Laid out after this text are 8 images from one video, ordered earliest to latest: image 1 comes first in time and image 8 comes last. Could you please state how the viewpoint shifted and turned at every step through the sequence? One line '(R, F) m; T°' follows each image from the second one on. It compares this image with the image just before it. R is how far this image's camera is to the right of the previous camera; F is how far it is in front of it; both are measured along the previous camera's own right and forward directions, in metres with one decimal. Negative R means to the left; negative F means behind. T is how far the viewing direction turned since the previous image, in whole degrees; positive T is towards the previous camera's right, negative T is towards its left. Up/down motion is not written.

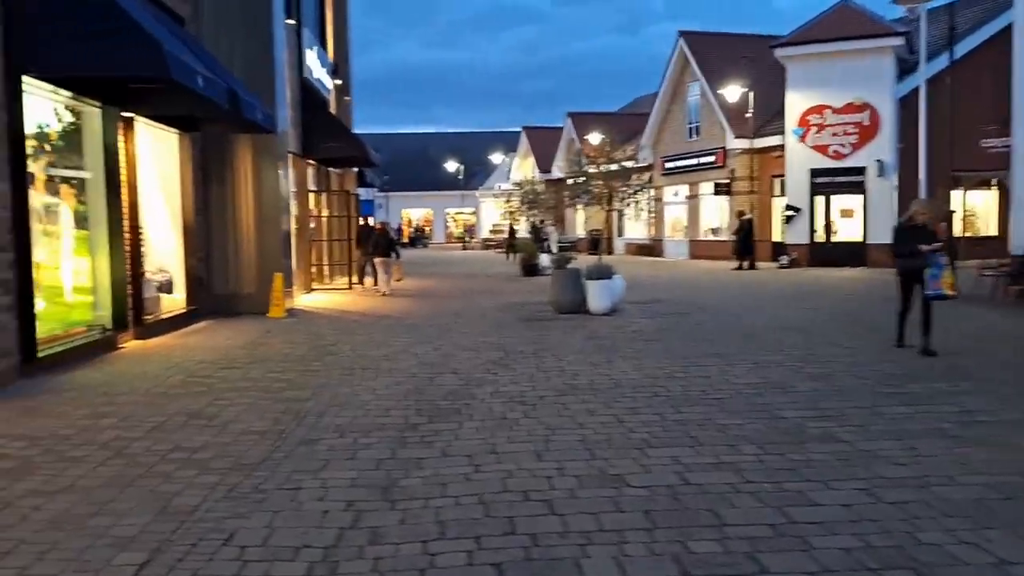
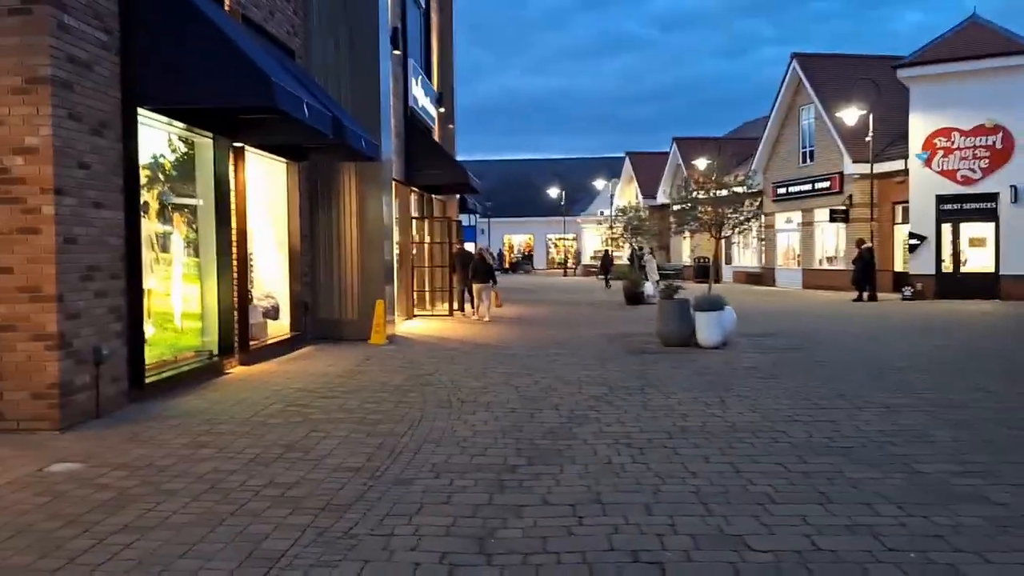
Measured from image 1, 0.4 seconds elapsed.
(-0.1, +0.4) m; -7°
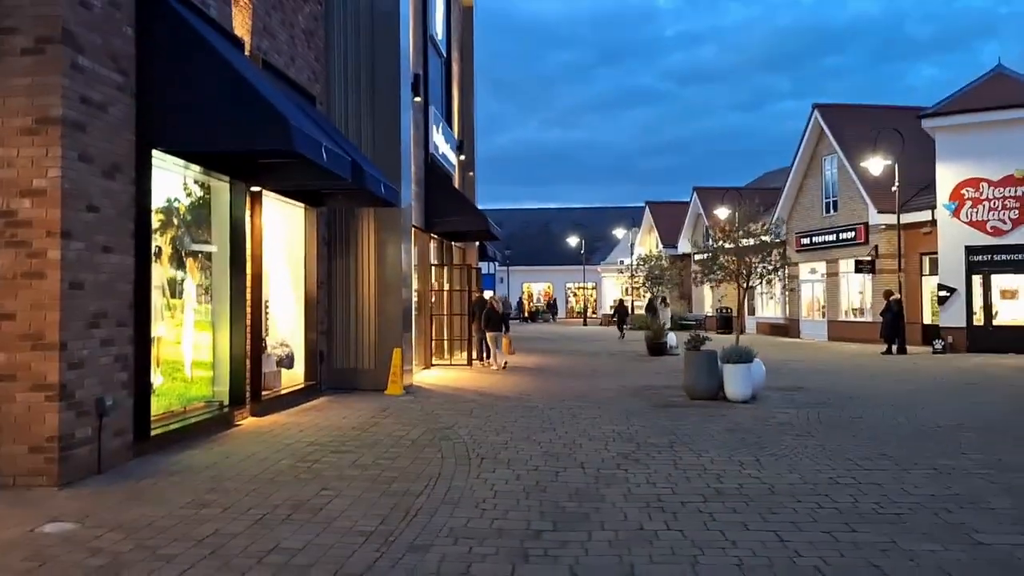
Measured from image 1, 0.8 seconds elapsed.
(-0.1, +0.4) m; -1°
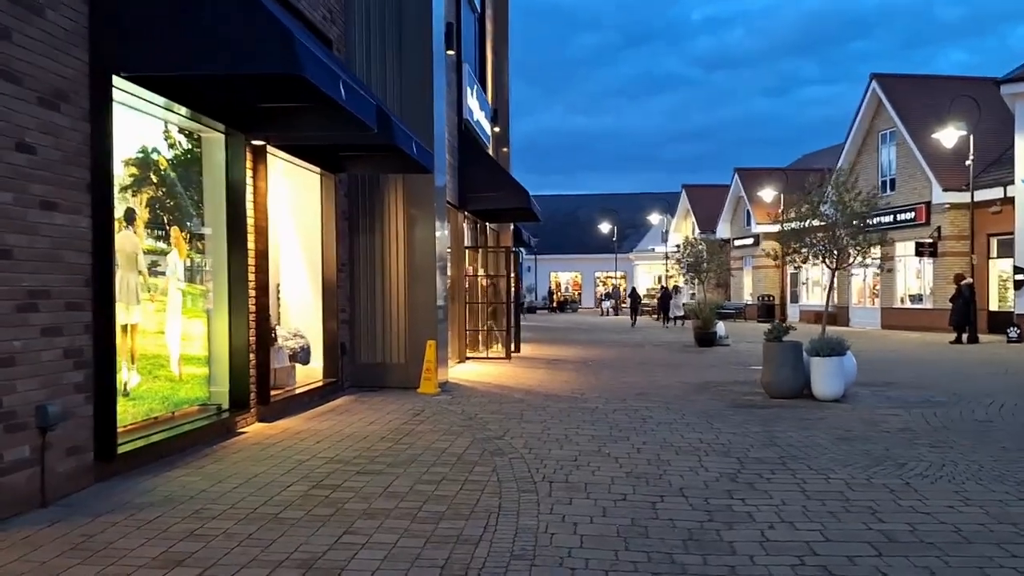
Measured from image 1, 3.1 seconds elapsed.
(-0.5, +2.2) m; -1°
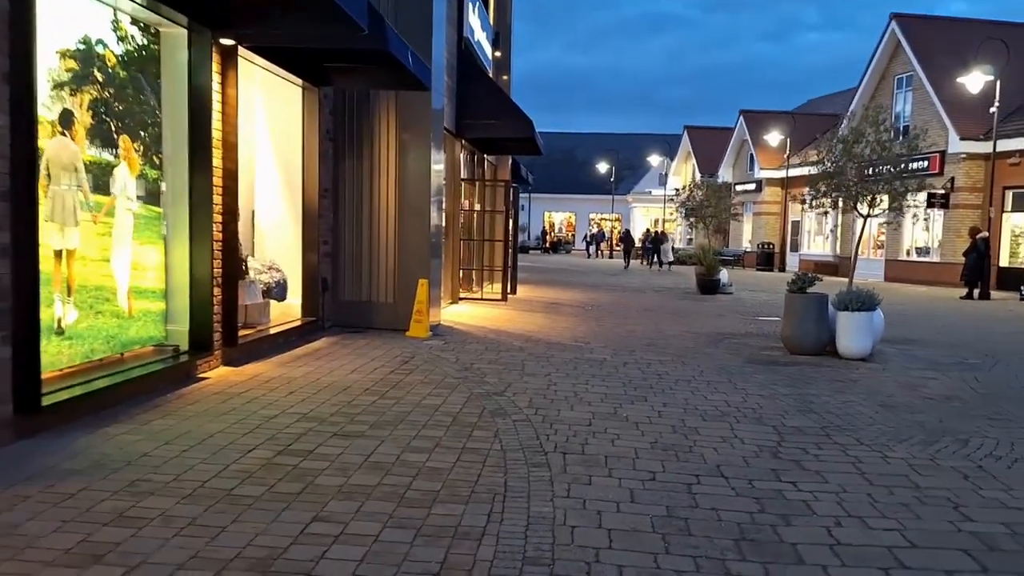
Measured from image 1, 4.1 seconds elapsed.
(-0.2, +1.2) m; +1°
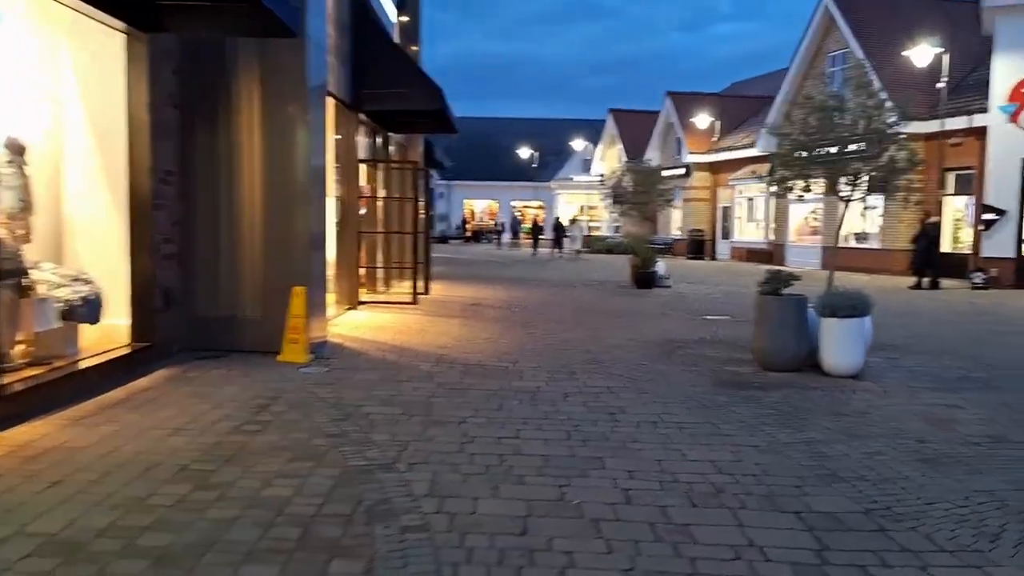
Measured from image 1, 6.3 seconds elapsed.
(+0.2, +2.6) m; +5°
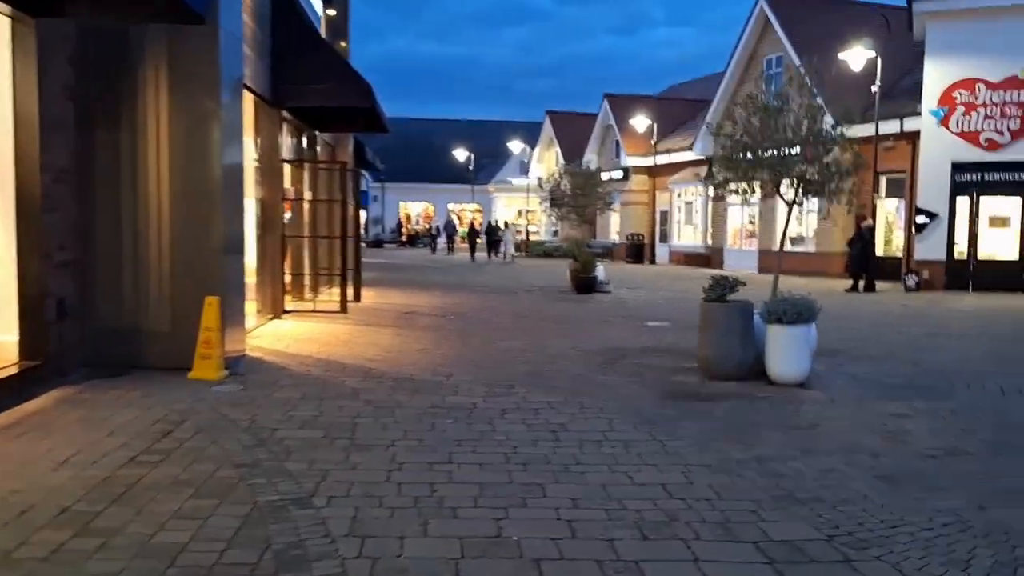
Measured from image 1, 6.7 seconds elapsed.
(+0.1, +0.5) m; +4°
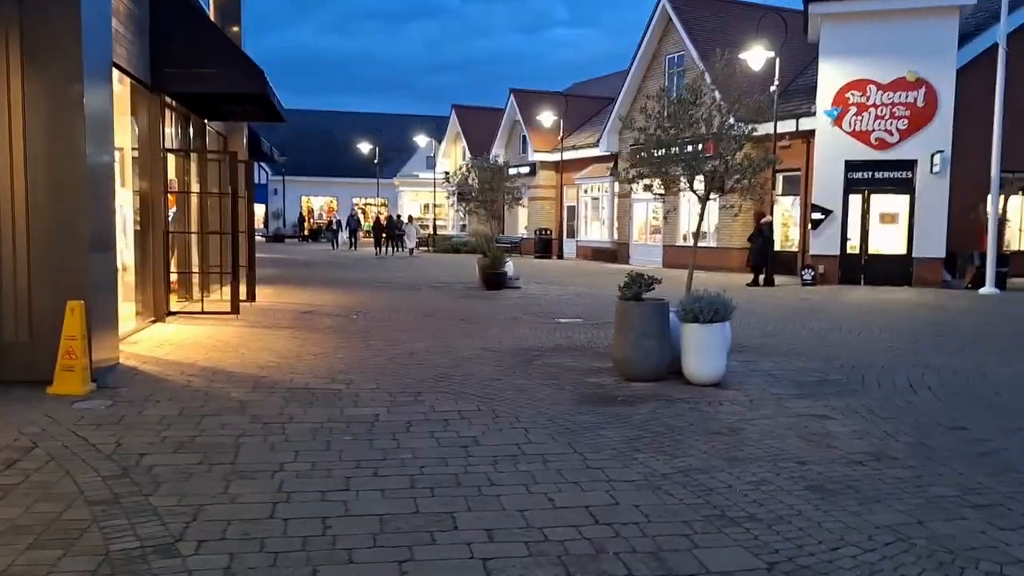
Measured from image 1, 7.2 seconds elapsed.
(0.0, +0.6) m; +7°
